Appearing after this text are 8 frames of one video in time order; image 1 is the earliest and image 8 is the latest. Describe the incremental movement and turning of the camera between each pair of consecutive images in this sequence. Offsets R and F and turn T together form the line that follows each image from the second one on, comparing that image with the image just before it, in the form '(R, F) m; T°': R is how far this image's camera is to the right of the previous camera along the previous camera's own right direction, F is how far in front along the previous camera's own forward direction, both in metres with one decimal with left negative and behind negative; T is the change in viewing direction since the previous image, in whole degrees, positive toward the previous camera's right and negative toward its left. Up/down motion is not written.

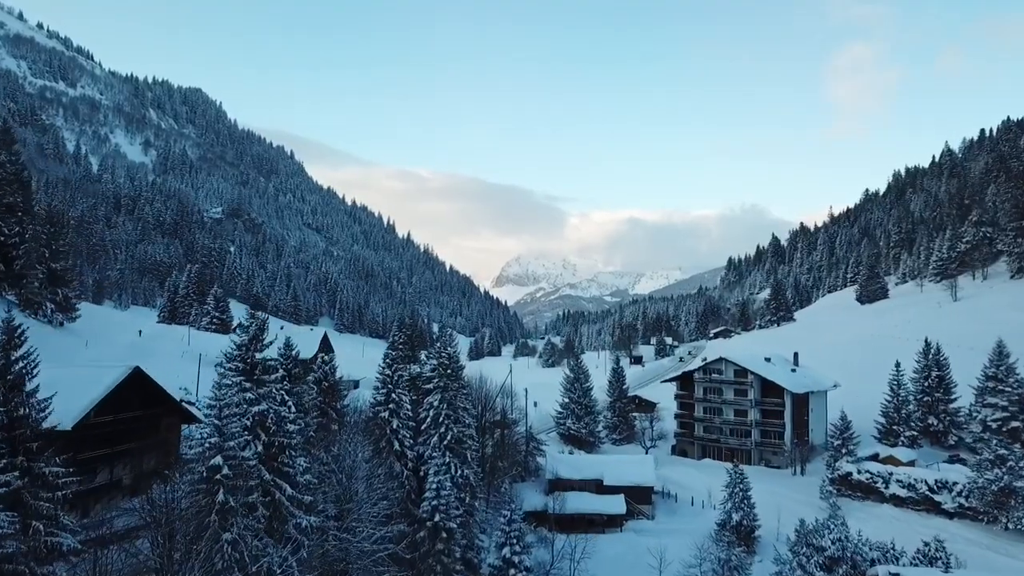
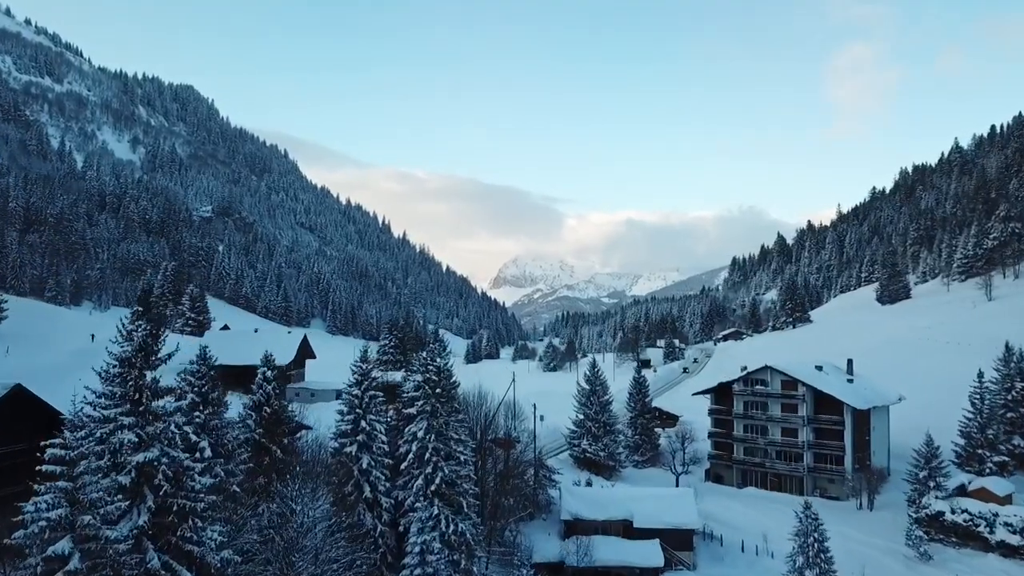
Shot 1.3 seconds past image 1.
(-0.4, +6.9) m; 0°
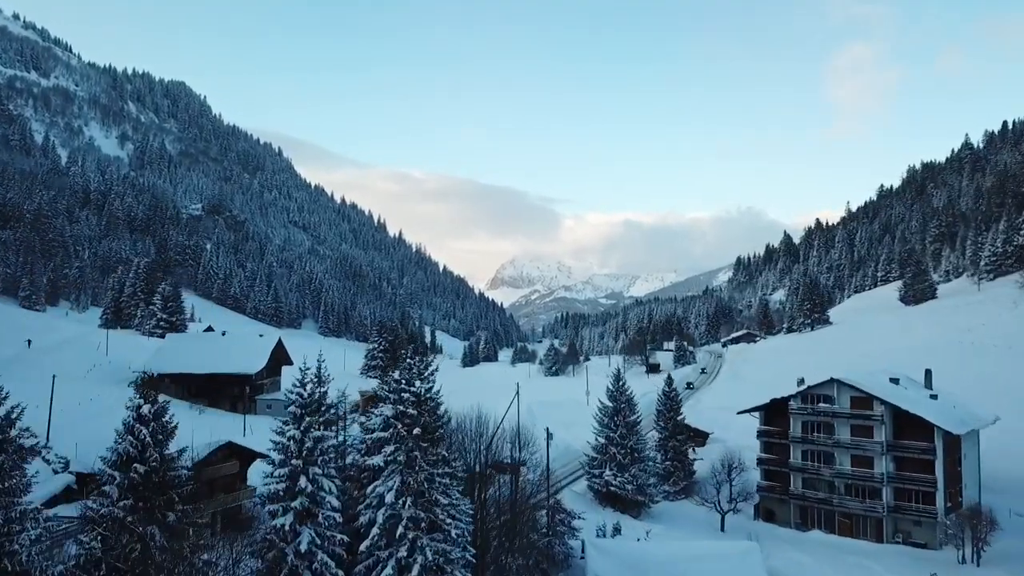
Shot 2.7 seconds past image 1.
(-0.4, +6.9) m; 0°
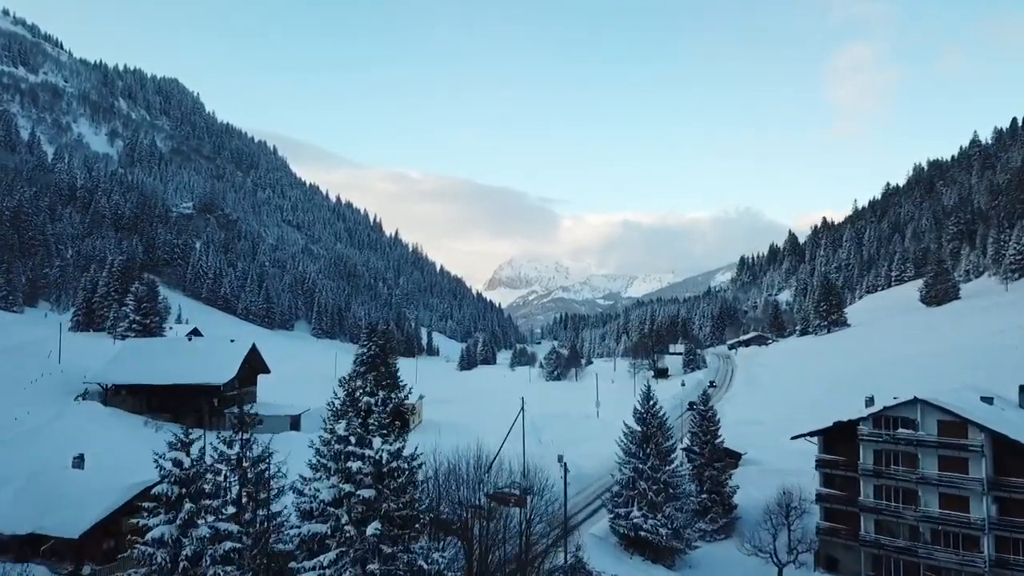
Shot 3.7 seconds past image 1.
(-0.4, +5.6) m; 0°
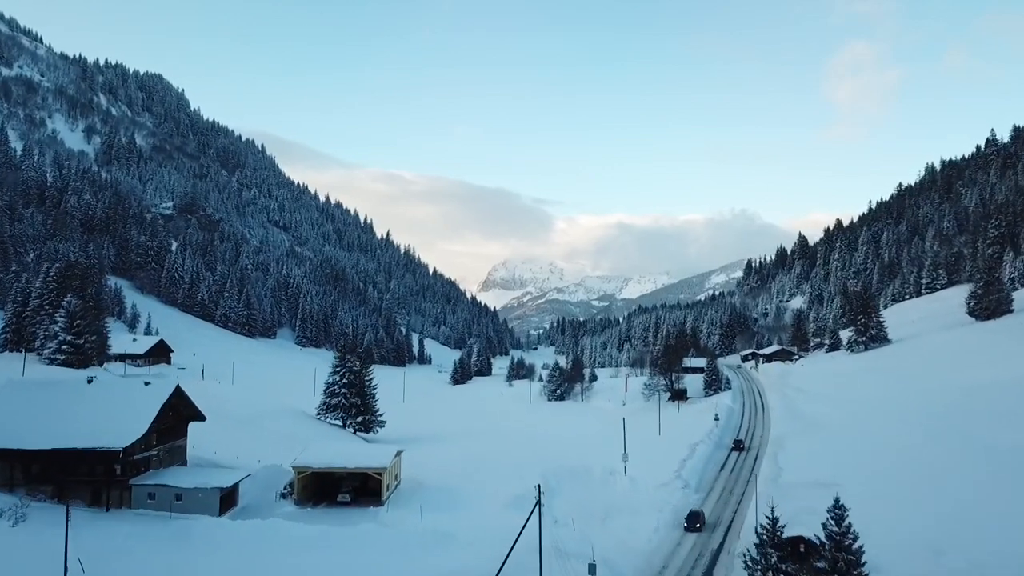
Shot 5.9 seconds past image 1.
(-0.7, +11.0) m; +1°
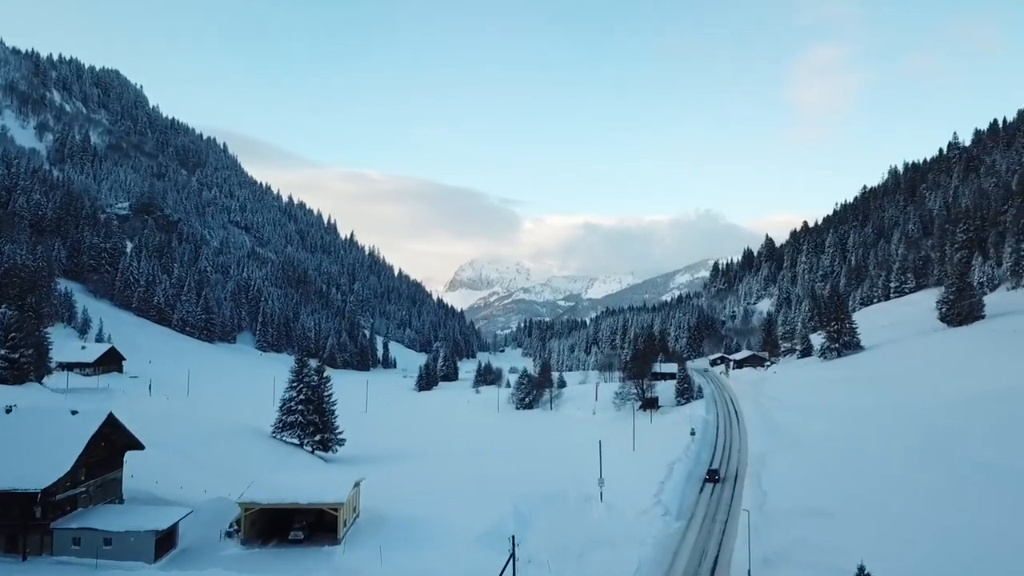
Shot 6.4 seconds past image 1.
(-0.5, +3.0) m; +3°
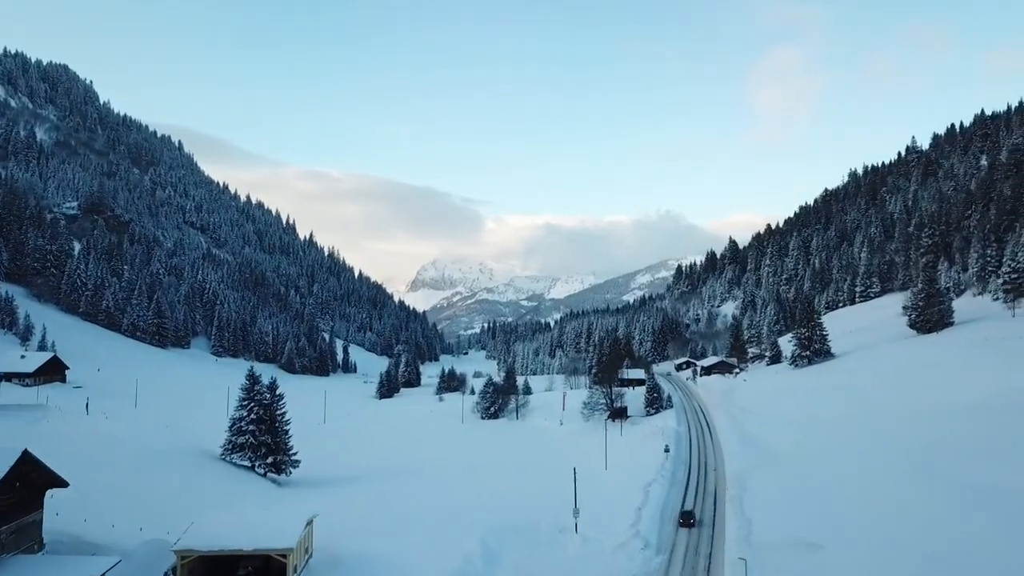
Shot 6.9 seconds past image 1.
(-1.3, +3.9) m; +3°
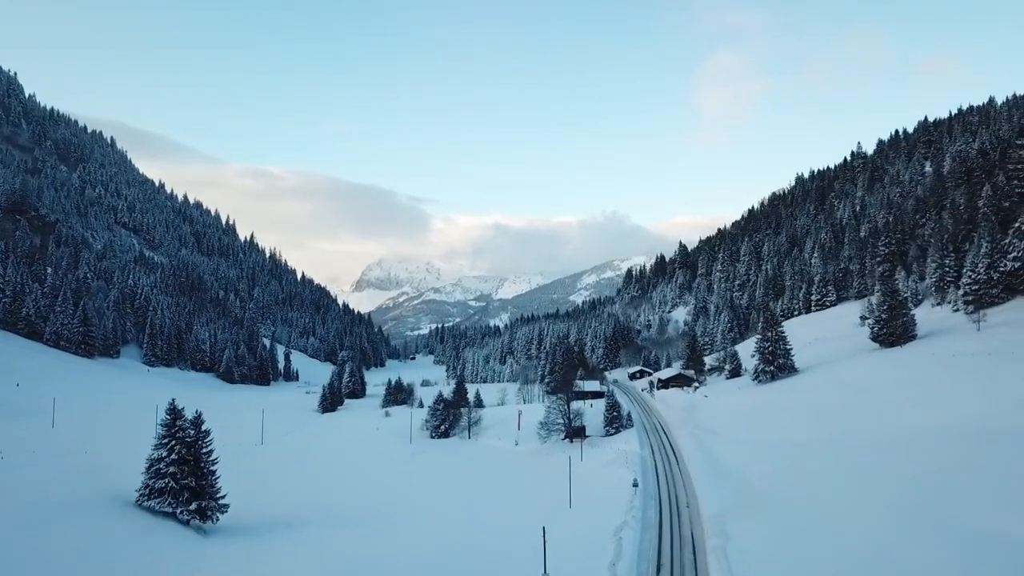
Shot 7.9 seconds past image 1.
(-1.0, +6.3) m; +5°
